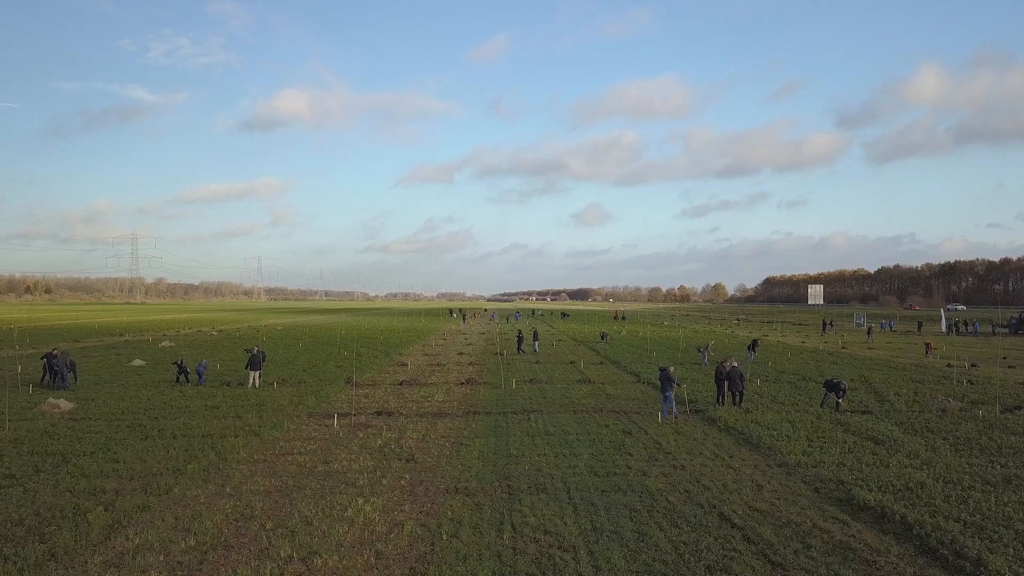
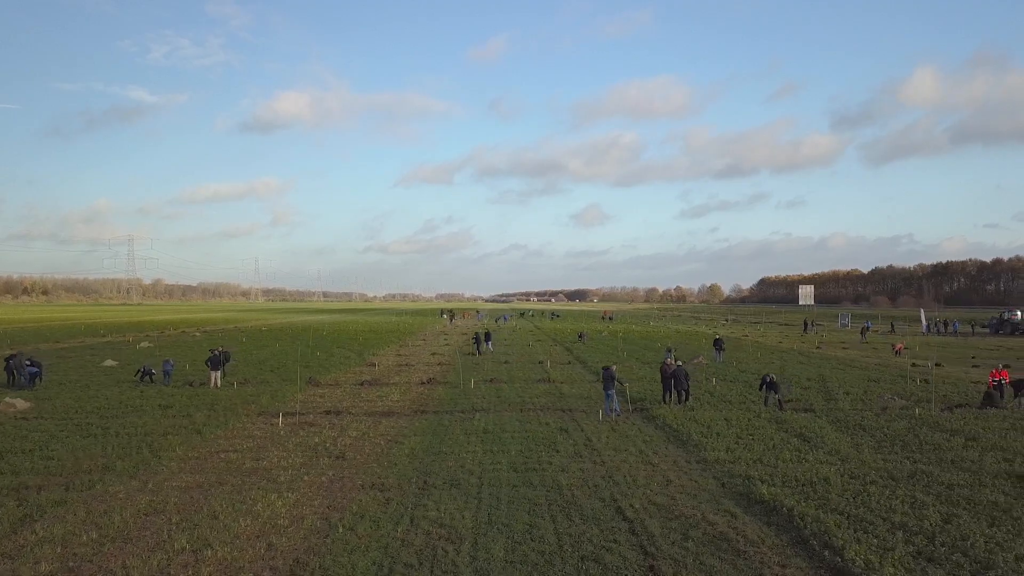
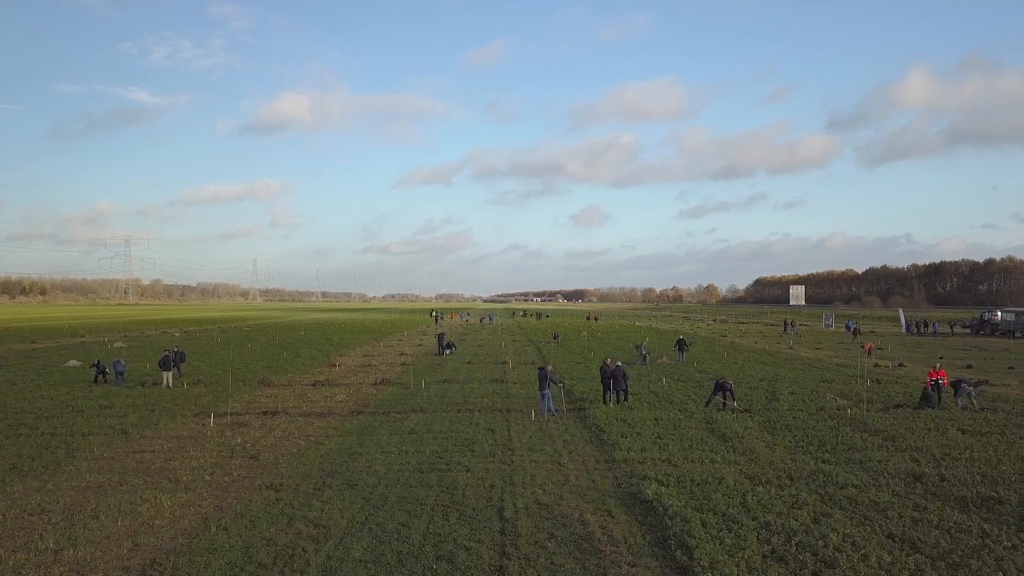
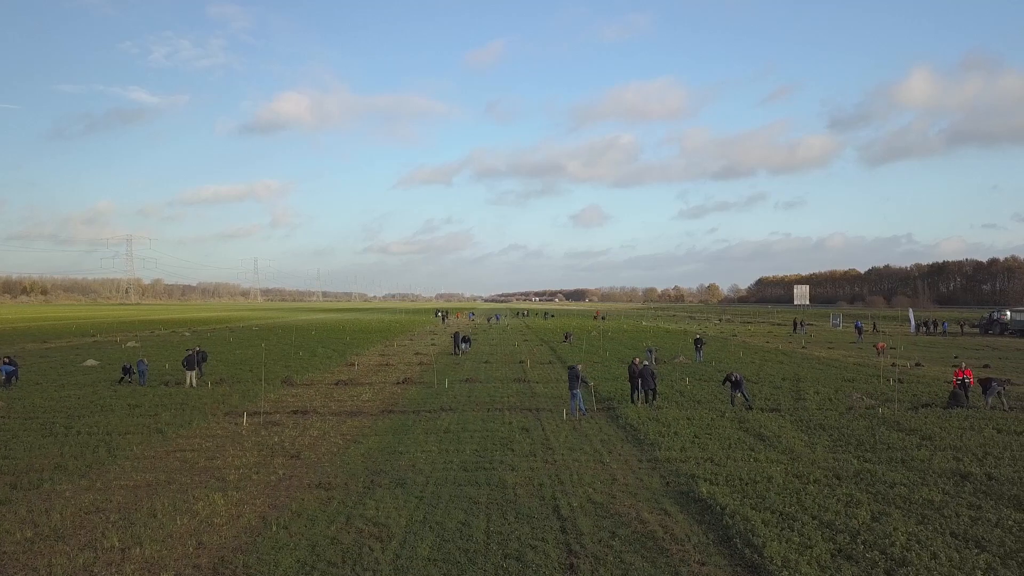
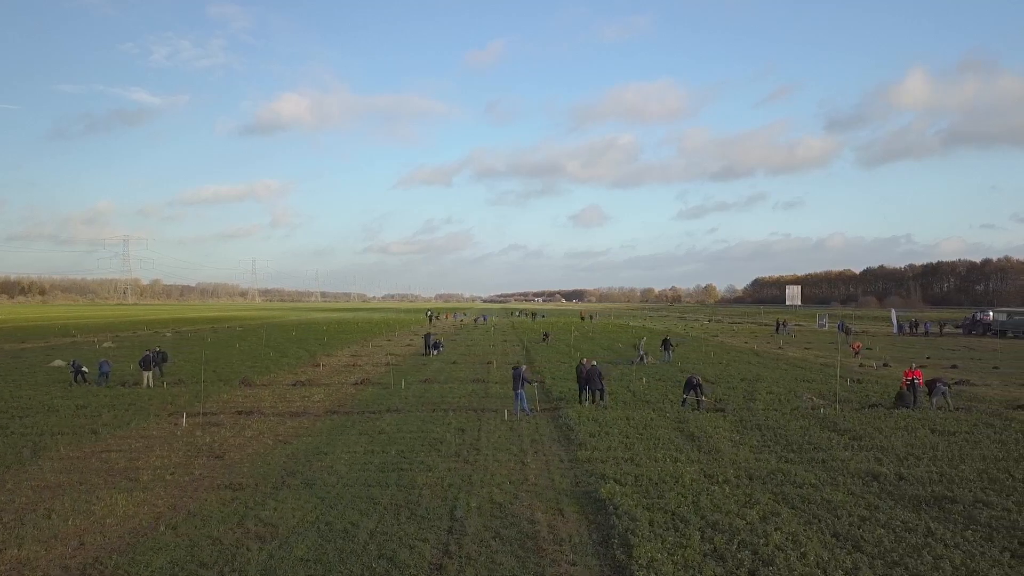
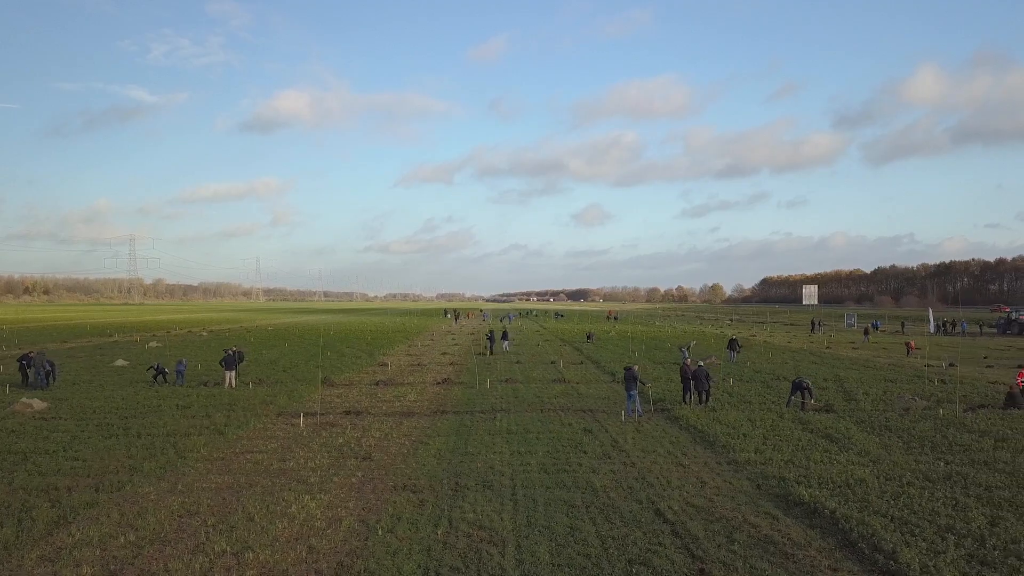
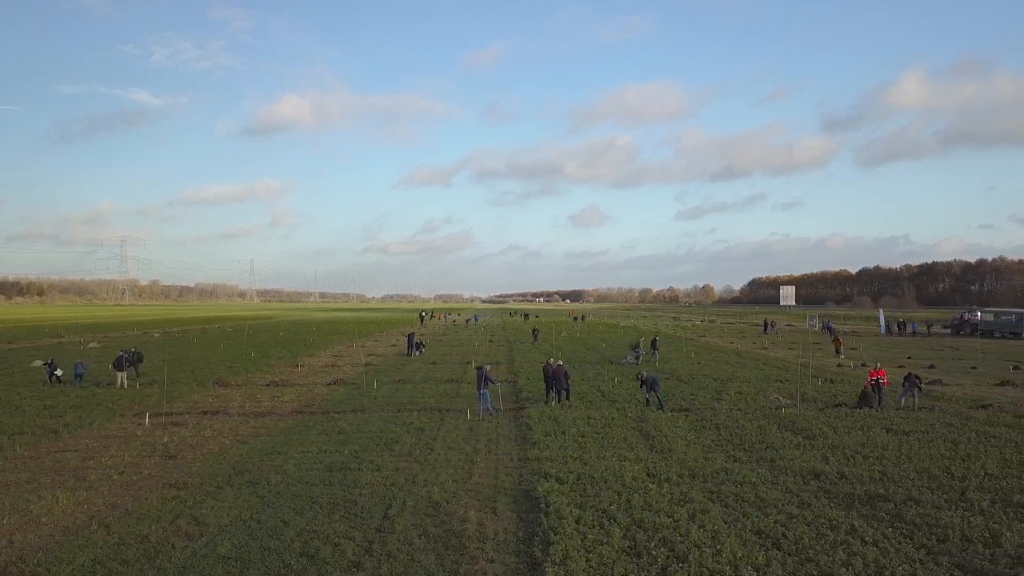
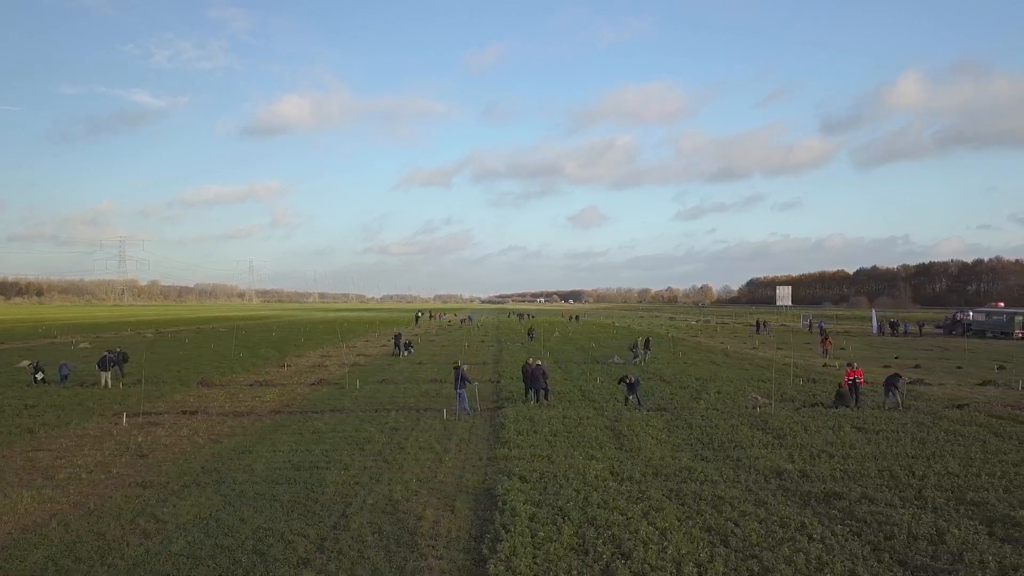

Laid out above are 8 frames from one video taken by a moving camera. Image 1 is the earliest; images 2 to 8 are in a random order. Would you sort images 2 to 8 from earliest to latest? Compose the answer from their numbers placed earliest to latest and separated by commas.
6, 2, 4, 3, 5, 7, 8
